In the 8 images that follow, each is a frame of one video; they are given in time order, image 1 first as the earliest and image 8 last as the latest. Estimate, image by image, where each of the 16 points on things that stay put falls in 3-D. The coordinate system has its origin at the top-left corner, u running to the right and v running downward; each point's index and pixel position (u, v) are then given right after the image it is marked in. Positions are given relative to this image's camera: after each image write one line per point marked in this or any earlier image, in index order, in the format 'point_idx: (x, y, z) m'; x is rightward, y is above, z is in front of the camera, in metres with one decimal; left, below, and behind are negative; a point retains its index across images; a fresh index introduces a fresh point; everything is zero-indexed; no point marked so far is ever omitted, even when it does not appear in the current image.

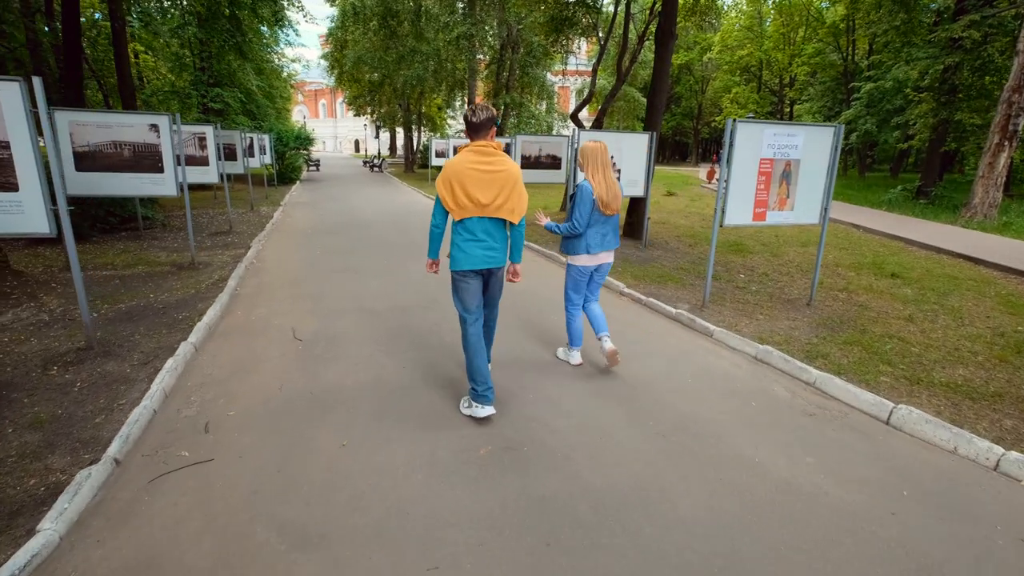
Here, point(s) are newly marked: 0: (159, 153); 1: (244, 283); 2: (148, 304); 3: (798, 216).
0: (-5.2, +2.0, +8.0) m
1: (-3.7, +0.1, +7.4) m
2: (-4.3, -0.2, +6.4) m
3: (+3.4, +0.9, +6.6) m
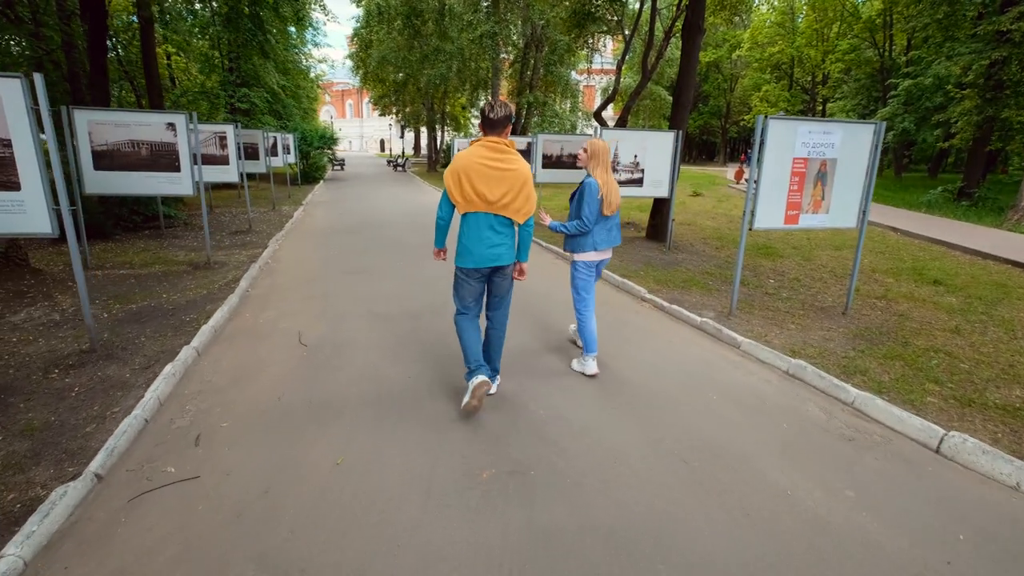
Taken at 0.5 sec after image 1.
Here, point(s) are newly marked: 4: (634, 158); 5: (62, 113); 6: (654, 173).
0: (-5.0, +2.0, +8.0) m
1: (-3.4, +0.1, +7.3) m
2: (-4.2, -0.2, +6.4) m
3: (+3.6, +0.8, +6.2) m
4: (+2.2, +2.4, +10.0) m
5: (-6.3, +2.5, +7.6) m
6: (+2.6, +2.1, +10.1) m
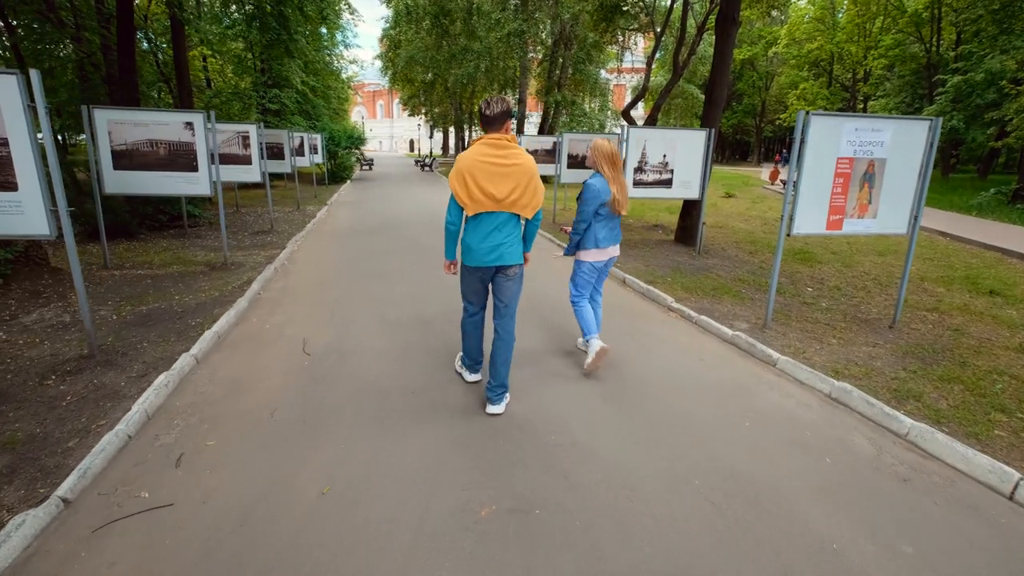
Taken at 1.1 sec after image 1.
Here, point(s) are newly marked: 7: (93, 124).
0: (-4.6, +2.0, +7.9) m
1: (-3.2, 0.0, +7.1) m
2: (-4.0, -0.2, +6.2) m
3: (+3.8, +0.7, +5.6) m
4: (+2.7, +2.3, +9.5) m
5: (-6.0, +2.5, +7.6) m
6: (+3.0, +2.0, +9.6) m
7: (-5.9, +2.3, +7.7) m
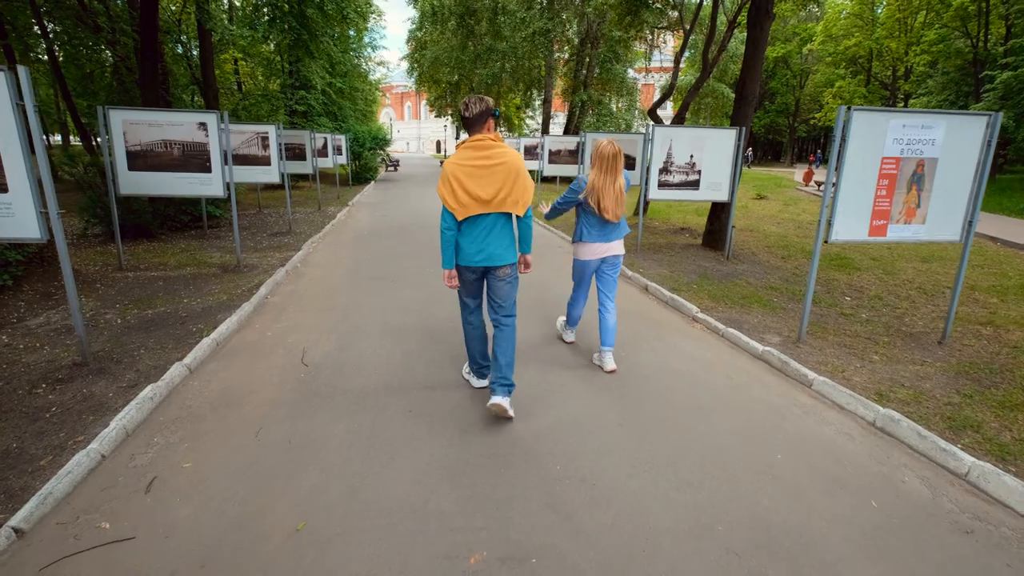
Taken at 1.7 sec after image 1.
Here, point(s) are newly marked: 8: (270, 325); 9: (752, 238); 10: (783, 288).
0: (-4.4, +2.0, +7.8) m
1: (-3.0, 0.0, +6.9) m
2: (-3.8, -0.3, +6.1) m
3: (+4.0, +0.5, +5.1) m
4: (+3.0, +2.2, +9.1) m
5: (-5.8, +2.4, +7.6) m
6: (+3.4, +1.9, +9.1) m
7: (-5.7, +2.3, +7.6) m
8: (-2.5, -0.4, +5.5) m
9: (+5.3, +1.1, +11.9) m
10: (+3.8, 0.0, +7.5) m
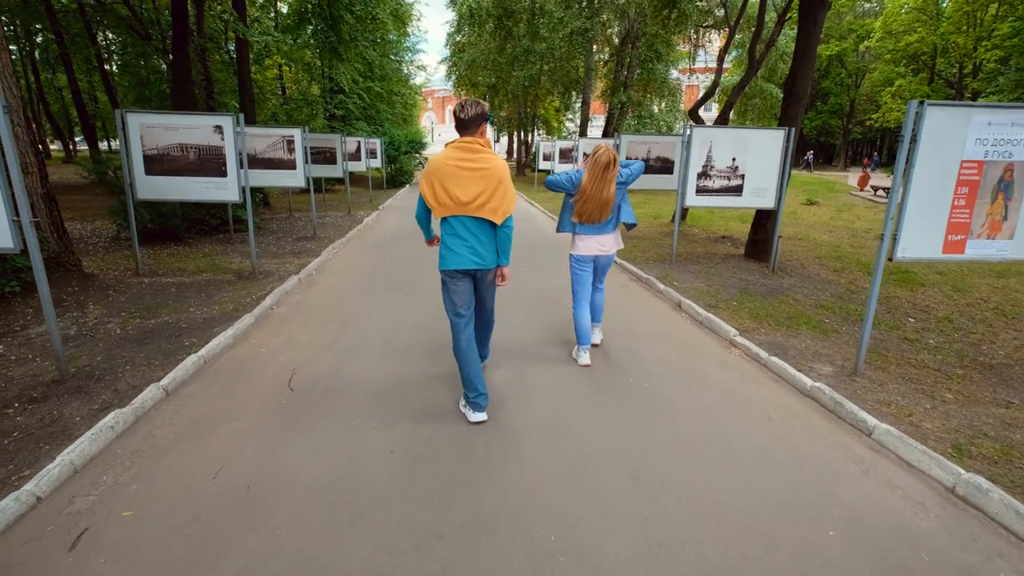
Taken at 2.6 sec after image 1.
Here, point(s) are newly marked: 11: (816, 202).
0: (-4.1, +1.9, +7.6) m
1: (-2.8, -0.1, +6.6) m
2: (-3.6, -0.4, +5.8) m
3: (+4.0, +0.3, +4.3) m
4: (+3.4, +2.0, +8.3) m
5: (-5.5, +2.4, +7.5) m
6: (+3.8, +1.7, +8.4) m
7: (-5.4, +2.2, +7.5) m
8: (-2.3, -0.5, +5.2) m
9: (+5.9, +0.8, +11.0) m
10: (+4.0, -0.2, +6.7) m
11: (+11.2, +3.2, +20.0) m
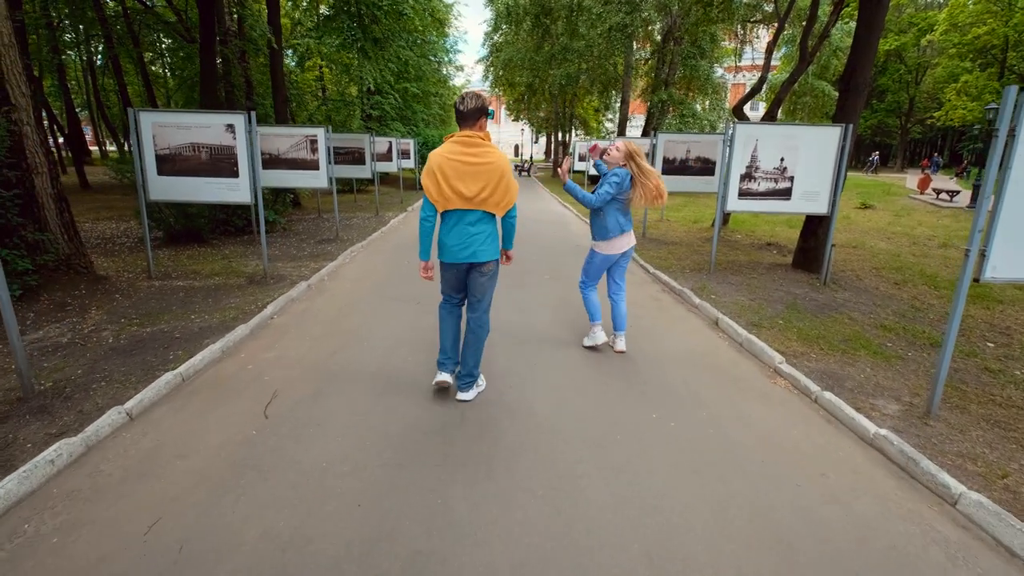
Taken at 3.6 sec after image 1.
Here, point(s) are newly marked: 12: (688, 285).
0: (-3.7, +1.8, +7.3) m
1: (-2.6, -0.2, +6.3) m
2: (-3.5, -0.4, +5.5) m
3: (+4.1, +0.1, +3.5) m
4: (+3.7, +1.8, +7.5) m
5: (-5.2, +2.3, +7.3) m
6: (+4.1, +1.5, +7.6) m
7: (-5.0, +2.2, +7.3) m
8: (-2.2, -0.6, +4.8) m
9: (+6.4, +0.6, +10.0) m
10: (+4.2, -0.4, +5.9) m
11: (+12.3, +2.8, +18.6) m
12: (+2.4, 0.0, +7.3) m
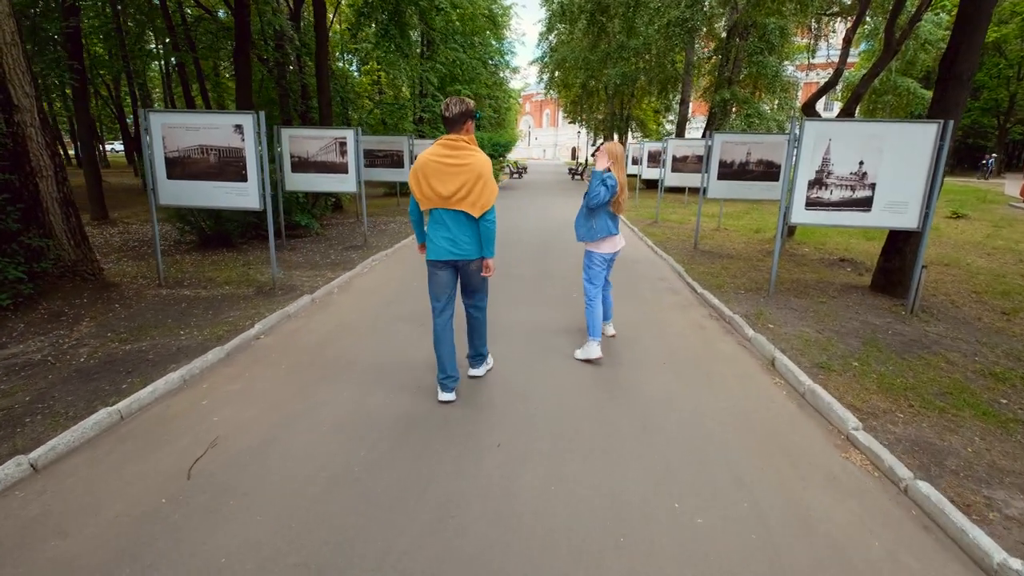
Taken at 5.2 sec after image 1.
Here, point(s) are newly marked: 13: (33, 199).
0: (-3.4, +1.7, +6.9) m
1: (-2.4, -0.4, +5.7) m
2: (-3.4, -0.6, +5.1) m
3: (+3.9, -0.2, +2.3) m
4: (+4.0, +1.4, +6.3) m
5: (-4.8, +2.2, +7.0) m
6: (+4.4, +1.1, +6.3) m
7: (-4.7, +2.1, +7.0) m
8: (-2.2, -0.7, +4.2) m
9: (+6.9, +0.2, +8.5) m
10: (+4.3, -0.8, +4.6) m
11: (+13.7, +2.2, +16.4) m
12: (+2.6, -0.3, +6.2) m
13: (-5.6, +1.0, +6.3) m
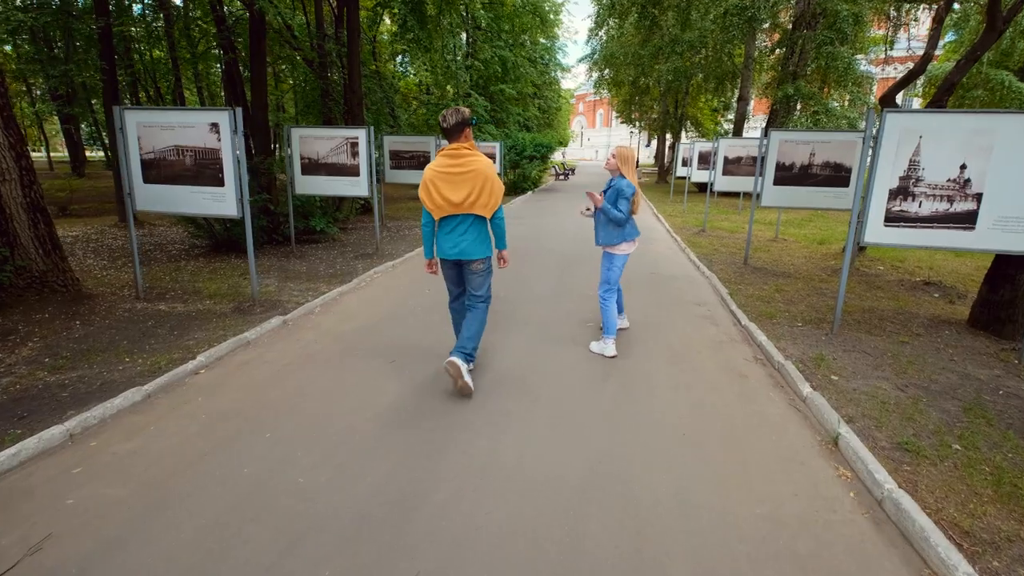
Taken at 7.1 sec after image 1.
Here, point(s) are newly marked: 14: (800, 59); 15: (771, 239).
0: (-3.3, +1.5, +6.2) m
1: (-2.5, -0.6, +4.9) m
2: (-3.5, -0.8, +4.4) m
3: (+3.5, -0.5, +0.9) m
4: (+4.0, +1.1, +4.9) m
5: (-4.7, +2.0, +6.4) m
6: (+4.4, +0.8, +4.8) m
7: (-4.6, +1.9, +6.4) m
8: (-2.5, -1.0, +3.4) m
9: (+7.0, -0.3, +6.8) m
10: (+4.1, -1.1, +3.2) m
11: (+14.7, +1.6, +14.1) m
12: (+2.6, -0.6, +4.9) m
13: (-5.6, +0.9, +5.8) m
14: (+9.9, +8.1, +19.0) m
15: (+5.5, +1.0, +11.5) m
